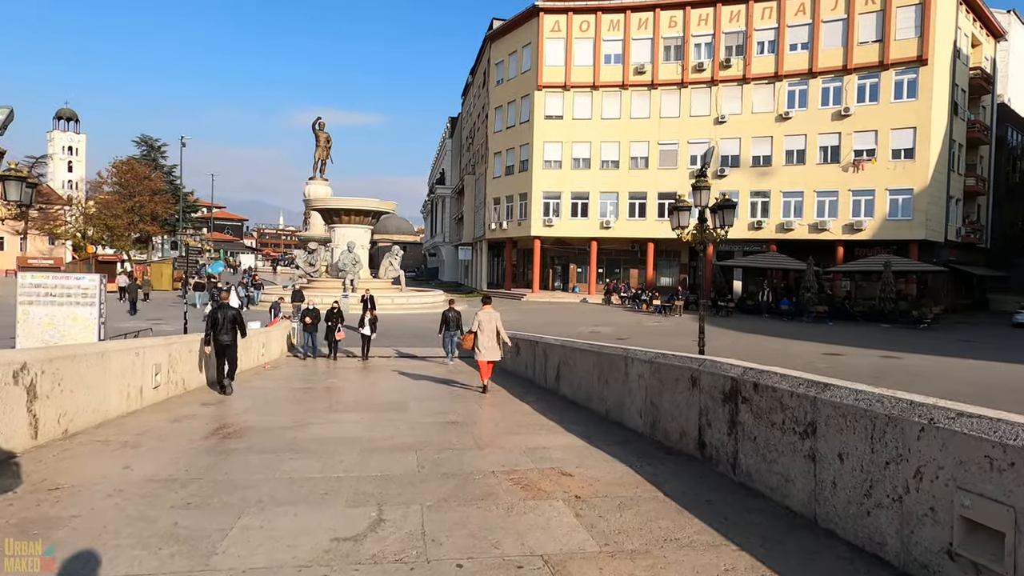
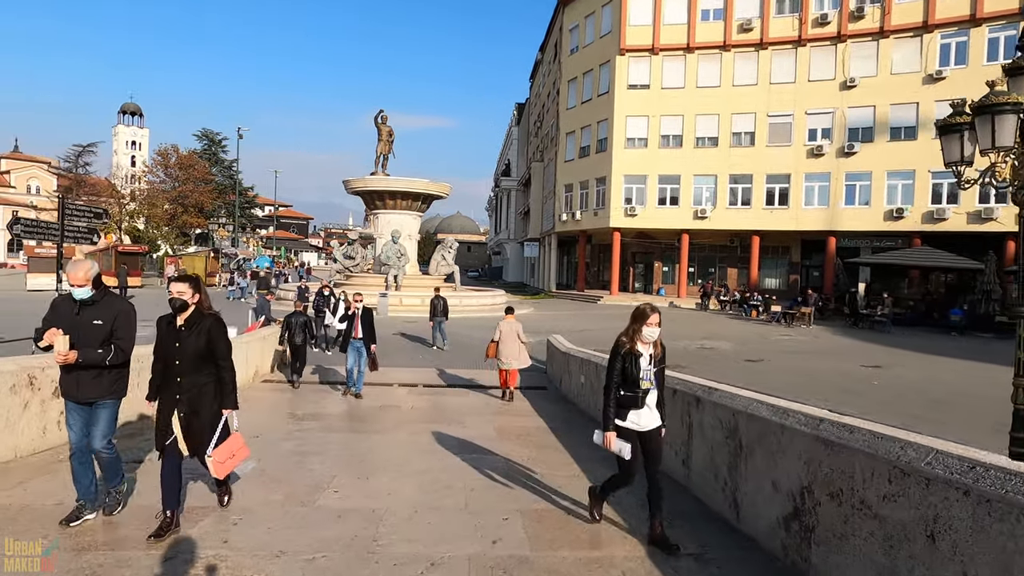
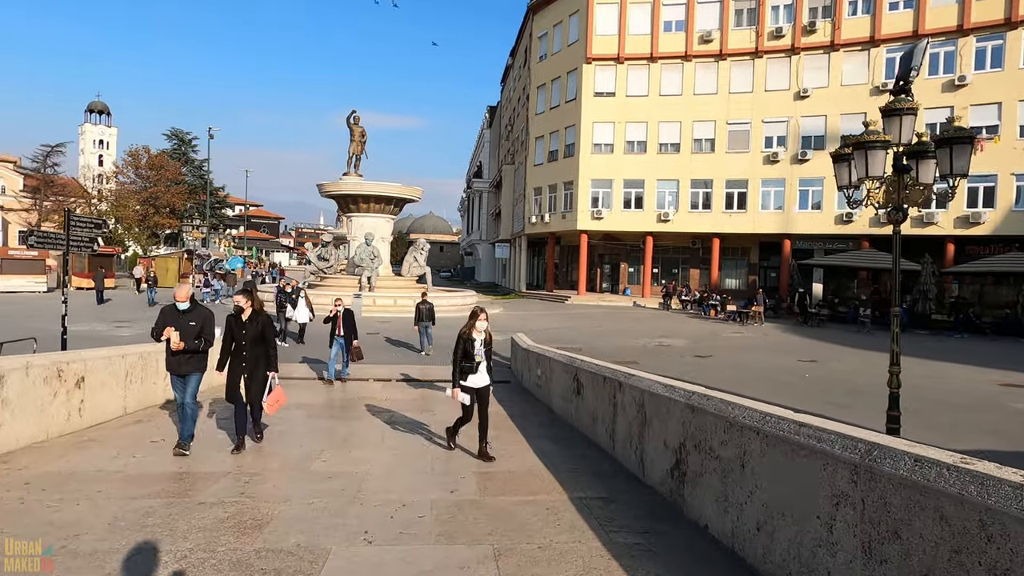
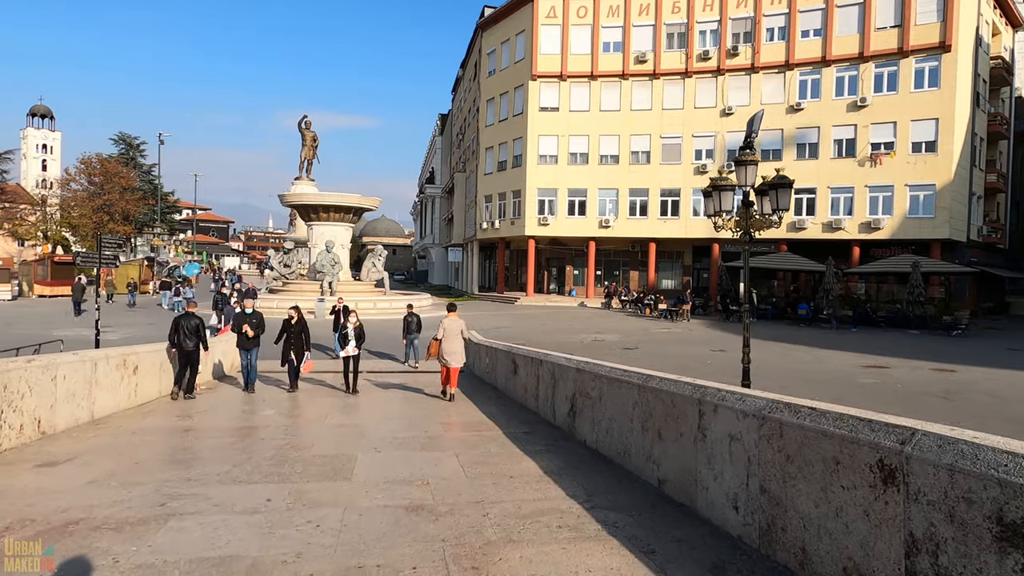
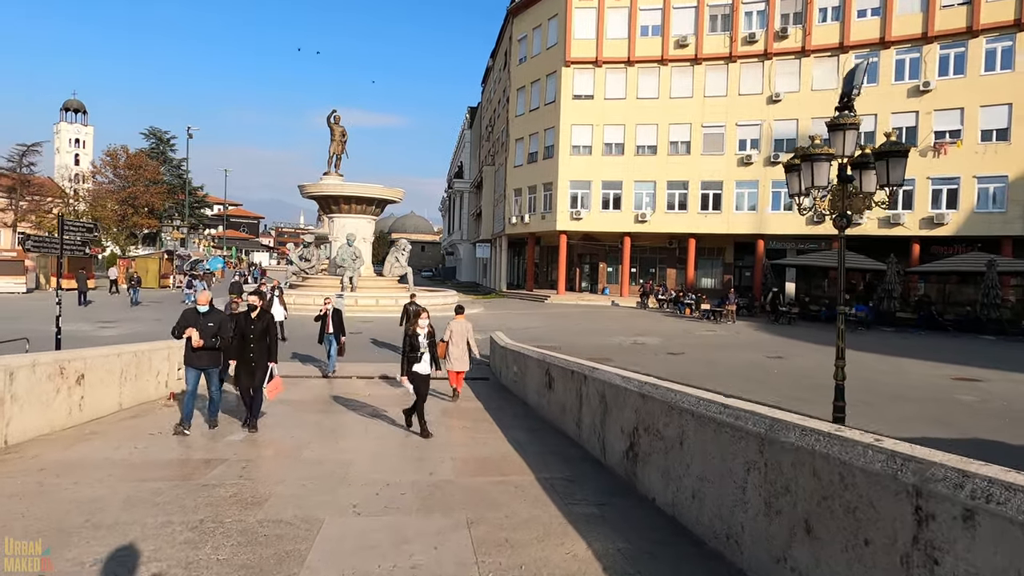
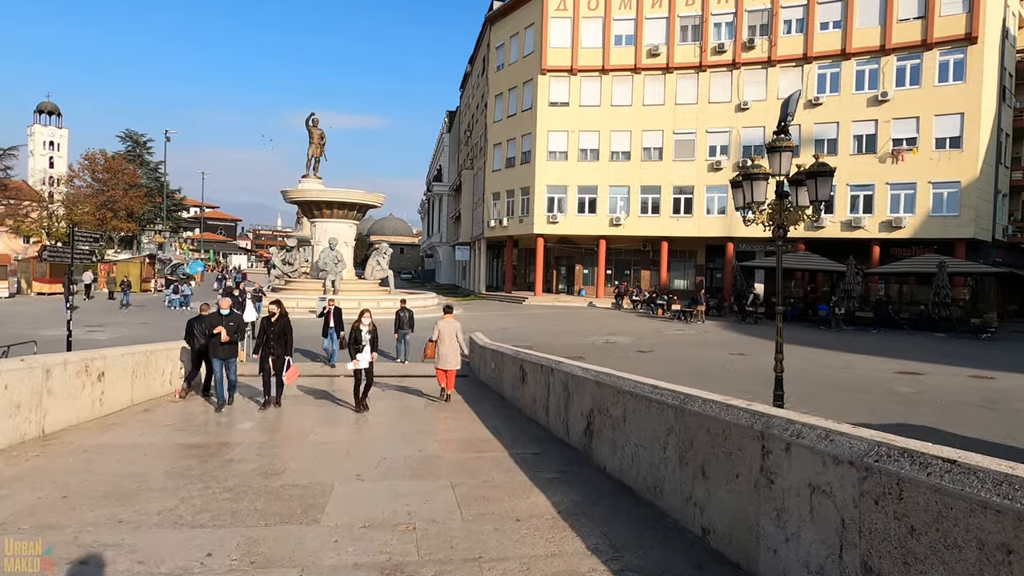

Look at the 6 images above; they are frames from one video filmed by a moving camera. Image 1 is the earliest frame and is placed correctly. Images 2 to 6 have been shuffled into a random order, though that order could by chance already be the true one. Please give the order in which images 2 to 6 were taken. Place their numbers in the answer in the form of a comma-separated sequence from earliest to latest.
4, 6, 5, 3, 2
